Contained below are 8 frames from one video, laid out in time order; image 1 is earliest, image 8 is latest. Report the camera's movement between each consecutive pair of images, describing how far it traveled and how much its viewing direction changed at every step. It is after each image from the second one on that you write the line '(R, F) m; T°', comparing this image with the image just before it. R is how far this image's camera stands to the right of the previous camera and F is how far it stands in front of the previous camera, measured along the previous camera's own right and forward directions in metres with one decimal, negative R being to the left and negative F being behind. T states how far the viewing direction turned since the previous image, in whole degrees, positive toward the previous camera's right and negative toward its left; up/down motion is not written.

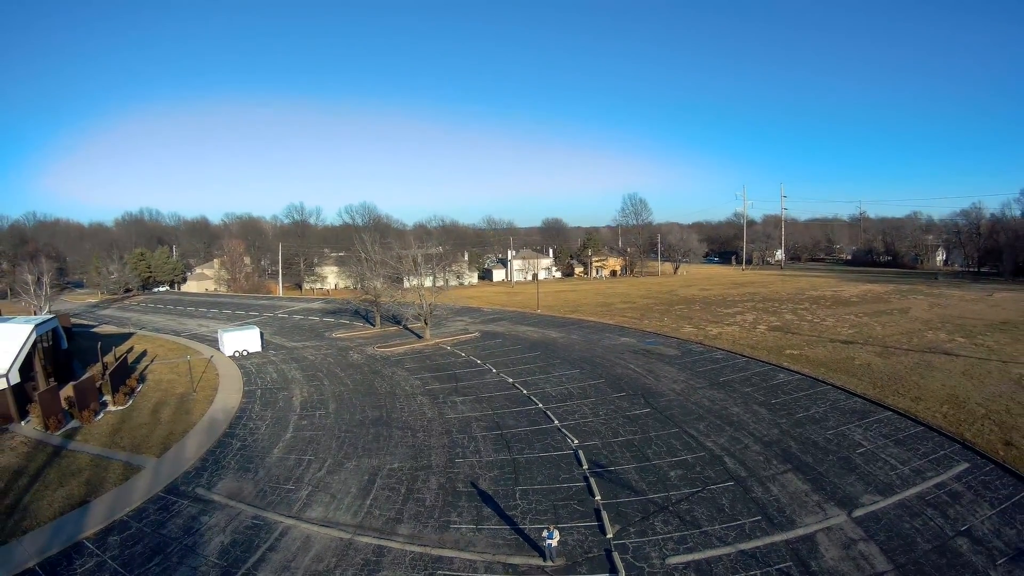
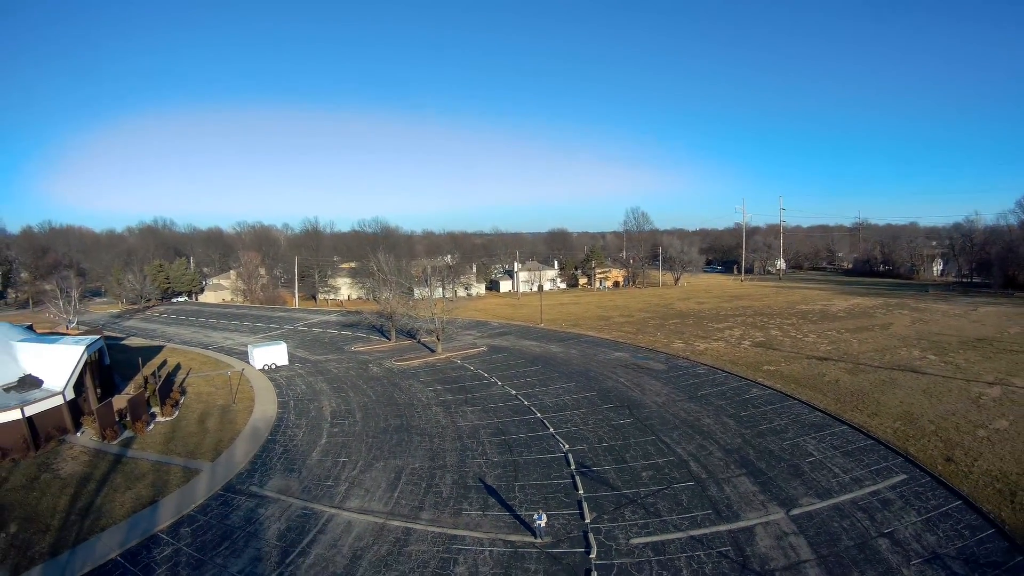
(+0.1, -1.7) m; -1°
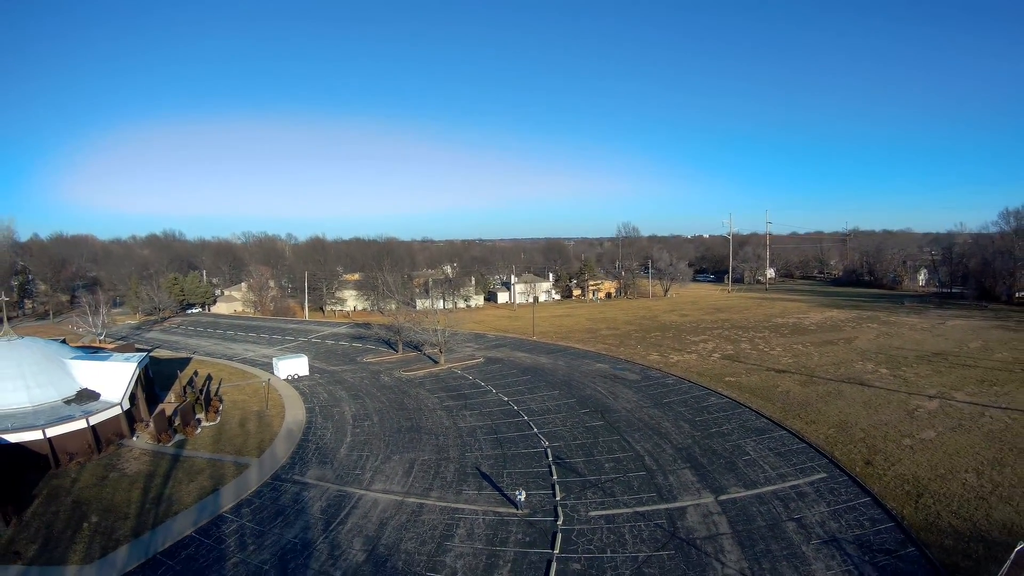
(+0.2, -2.5) m; 0°
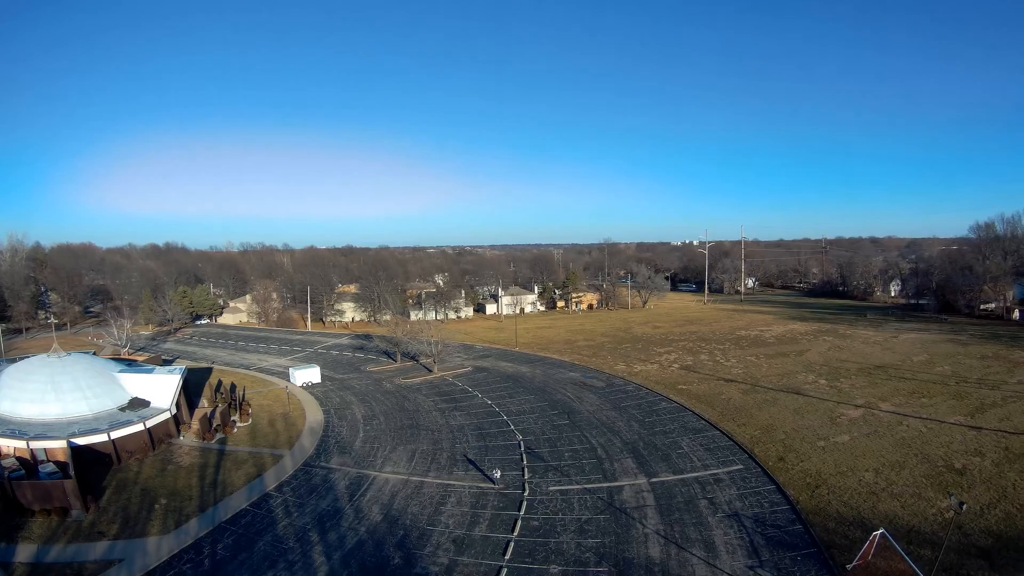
(+0.3, -3.4) m; +1°
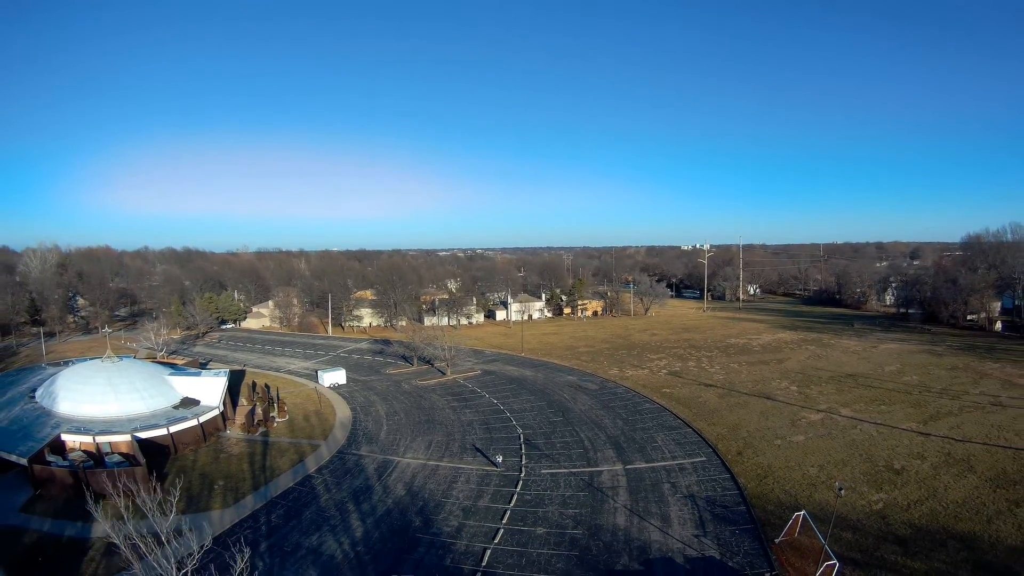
(+0.3, -3.0) m; -1°
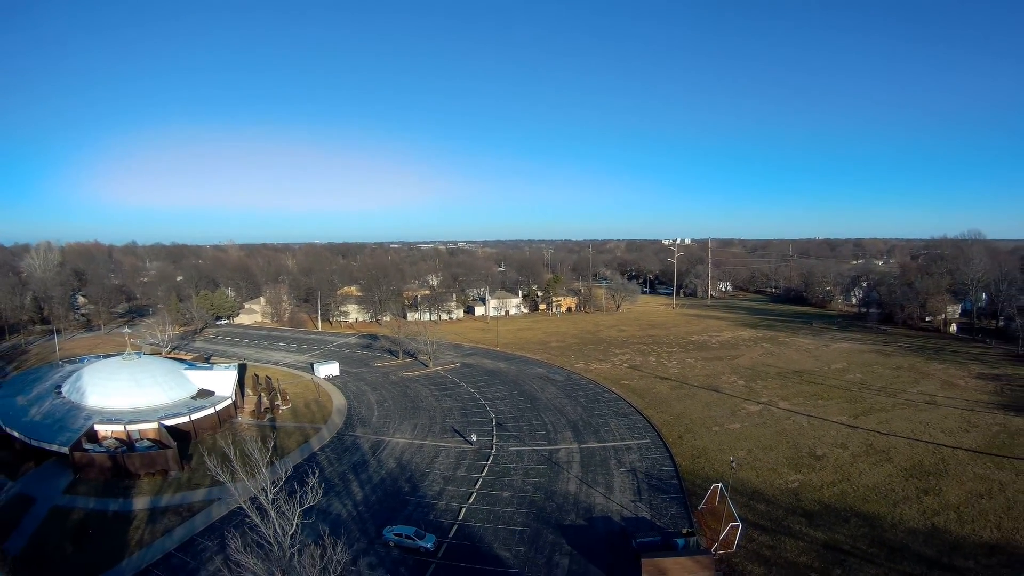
(+0.3, -3.1) m; +2°
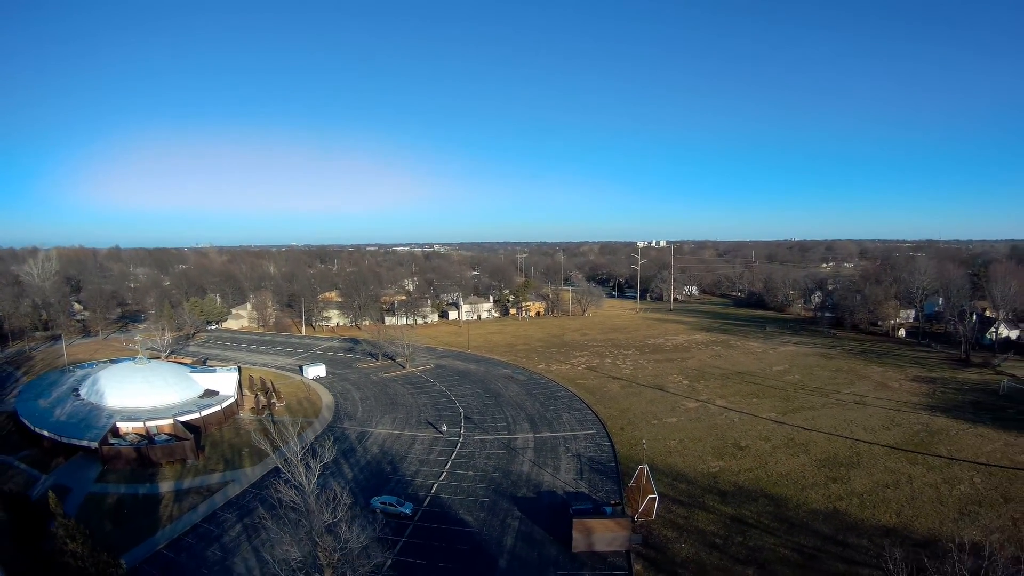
(+0.5, -3.7) m; +3°
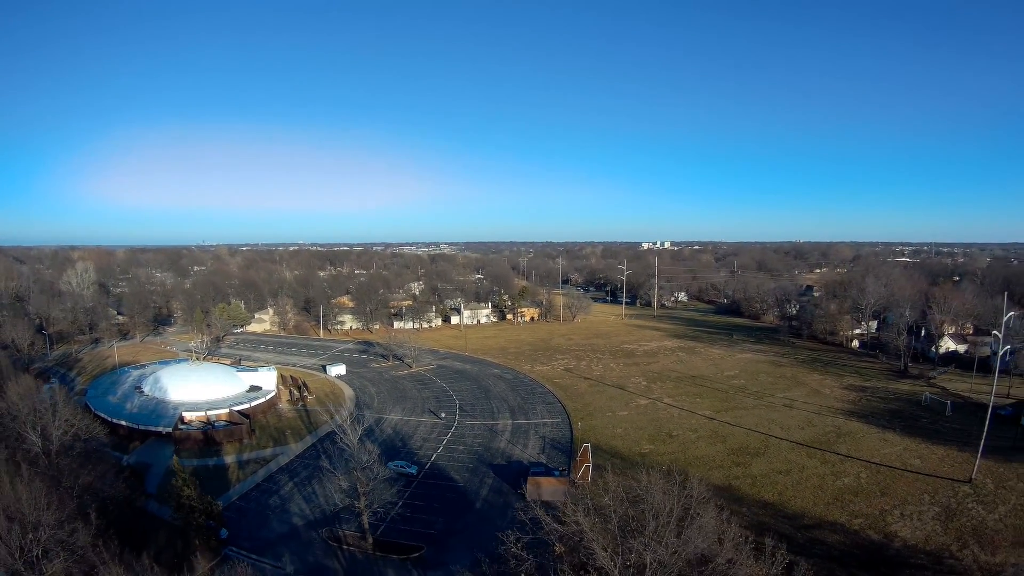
(+1.3, -7.1) m; -1°
